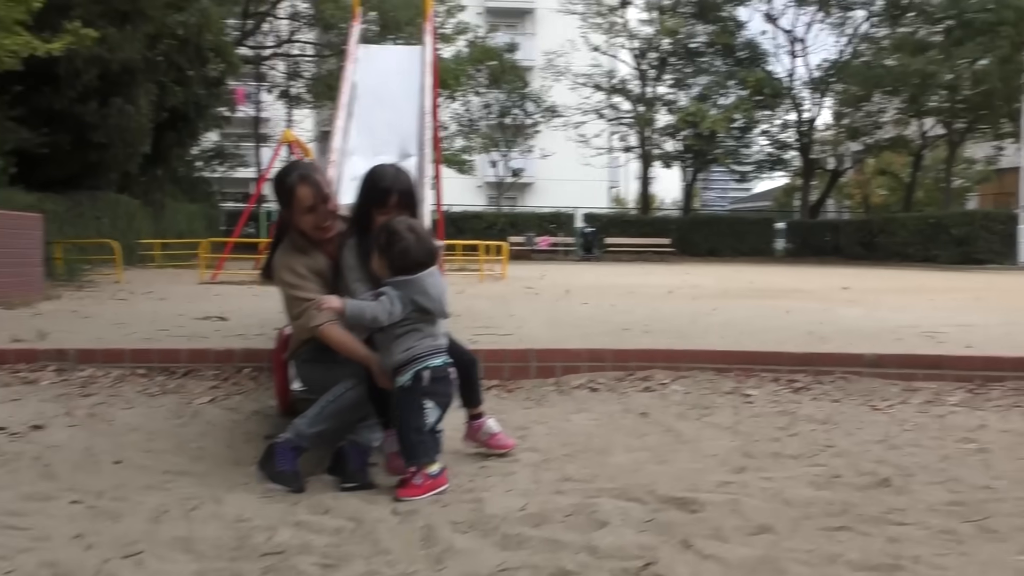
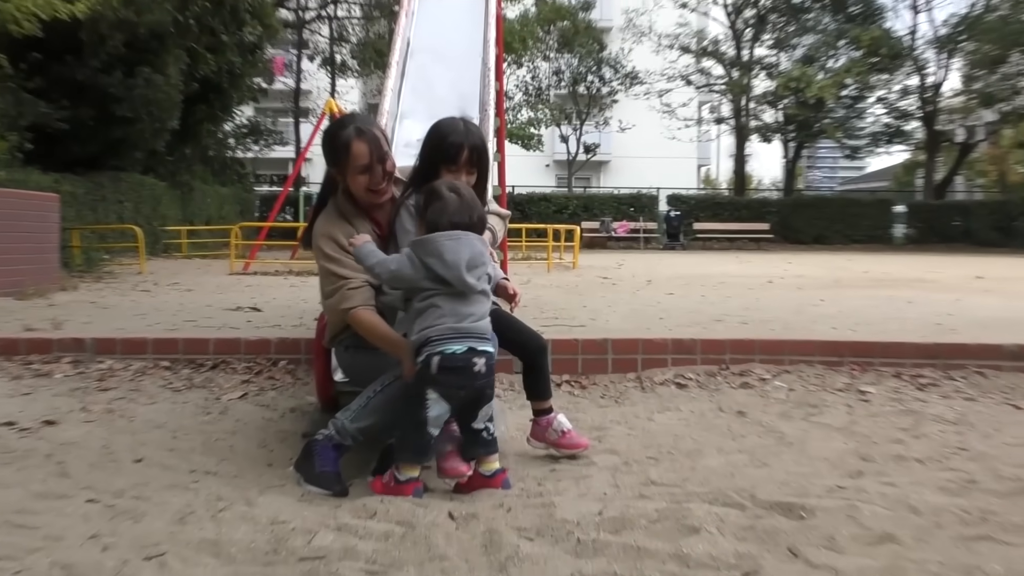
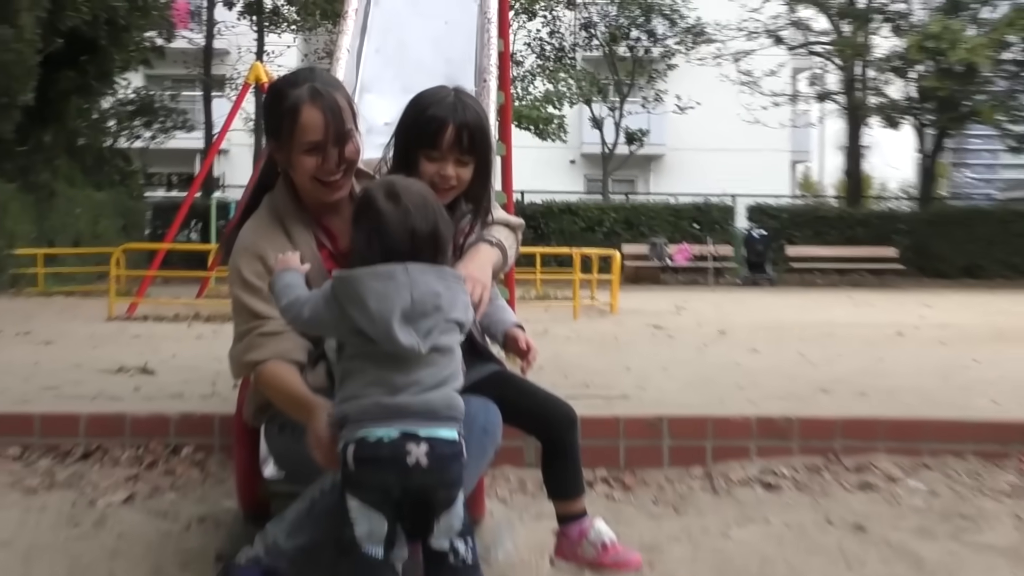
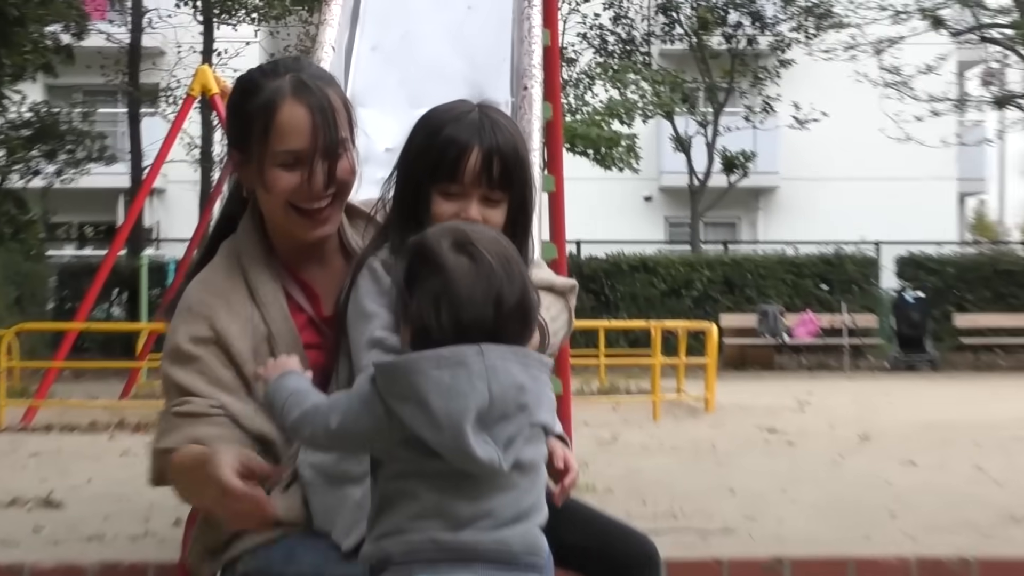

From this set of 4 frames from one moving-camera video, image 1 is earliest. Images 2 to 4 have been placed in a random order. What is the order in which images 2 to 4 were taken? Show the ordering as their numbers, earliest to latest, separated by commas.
2, 3, 4
